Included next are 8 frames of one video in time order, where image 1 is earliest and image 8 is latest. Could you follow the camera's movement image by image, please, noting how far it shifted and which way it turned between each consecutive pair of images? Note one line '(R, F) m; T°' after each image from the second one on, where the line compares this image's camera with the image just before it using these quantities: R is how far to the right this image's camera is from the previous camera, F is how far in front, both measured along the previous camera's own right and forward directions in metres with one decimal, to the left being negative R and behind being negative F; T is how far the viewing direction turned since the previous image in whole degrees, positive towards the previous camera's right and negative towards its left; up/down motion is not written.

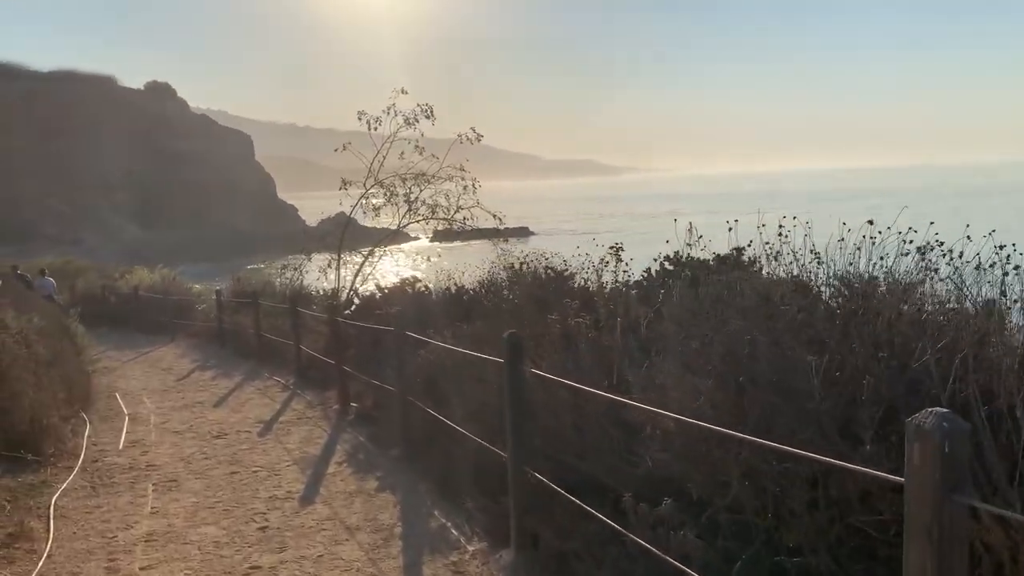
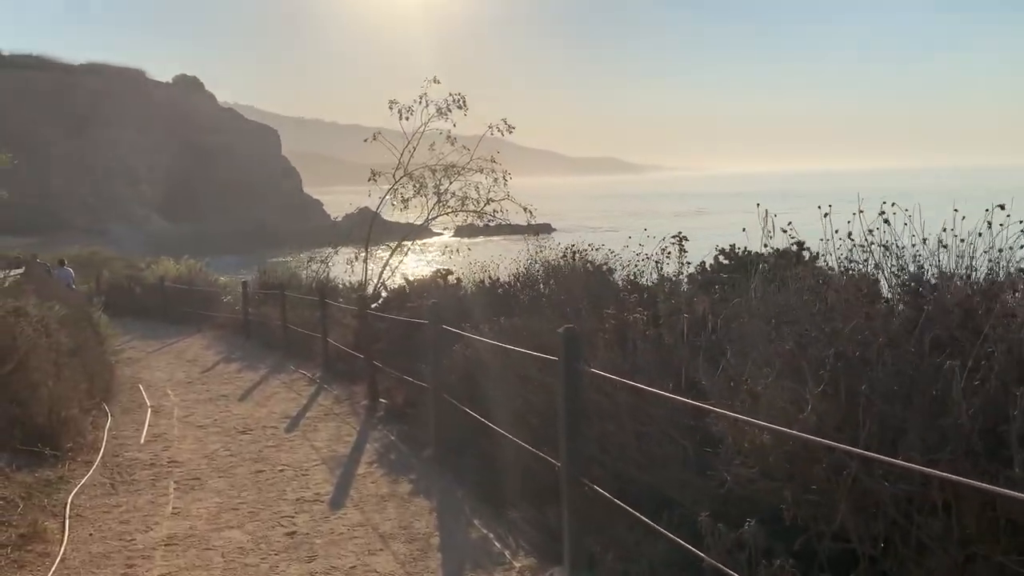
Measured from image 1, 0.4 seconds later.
(-0.2, +0.5) m; -1°
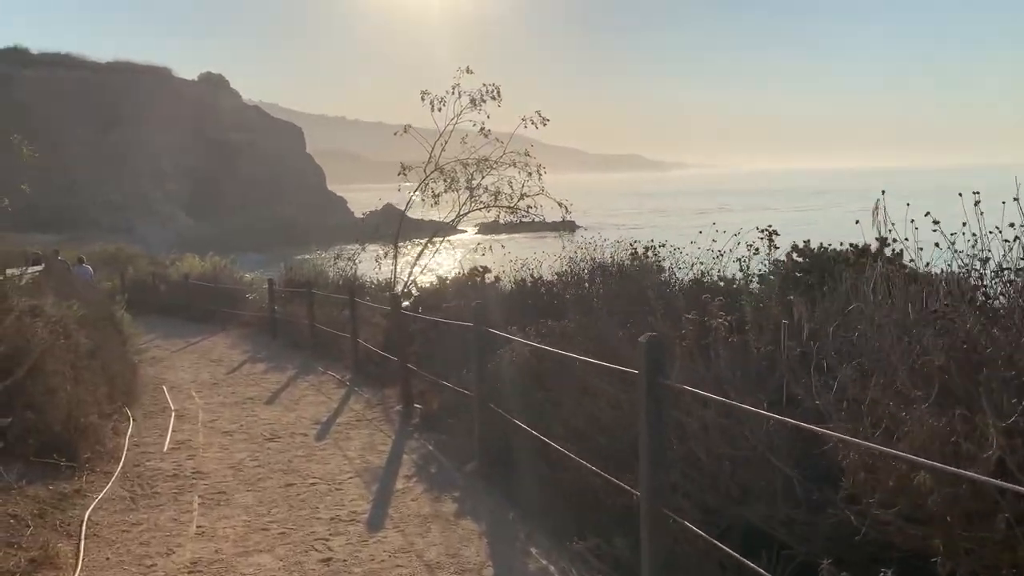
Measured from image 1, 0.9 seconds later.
(-0.2, +0.6) m; -1°
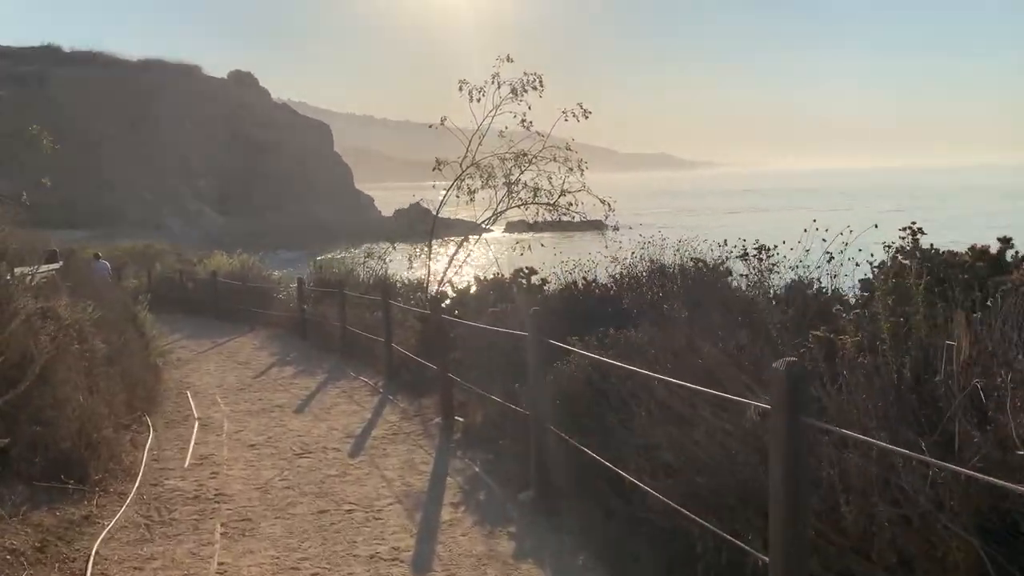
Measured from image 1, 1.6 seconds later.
(-0.3, +0.8) m; -2°
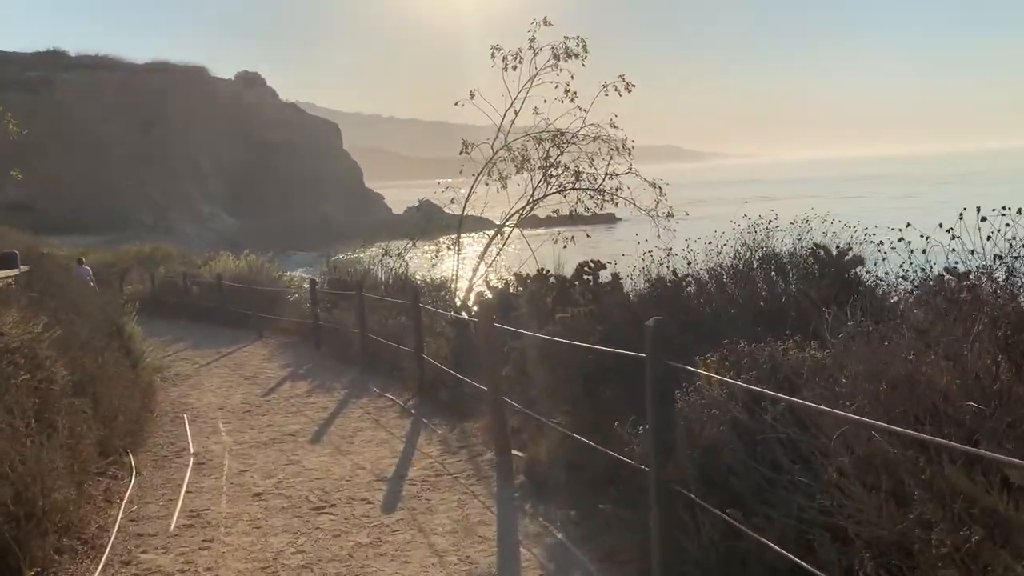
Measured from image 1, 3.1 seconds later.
(-0.5, +1.9) m; -1°
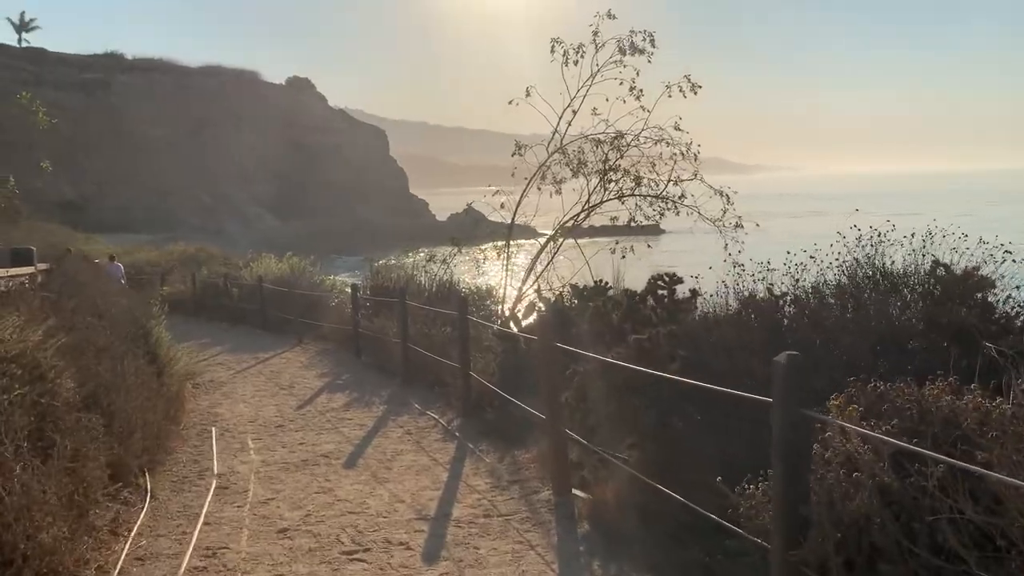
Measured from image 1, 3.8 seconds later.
(-0.2, +0.9) m; -3°
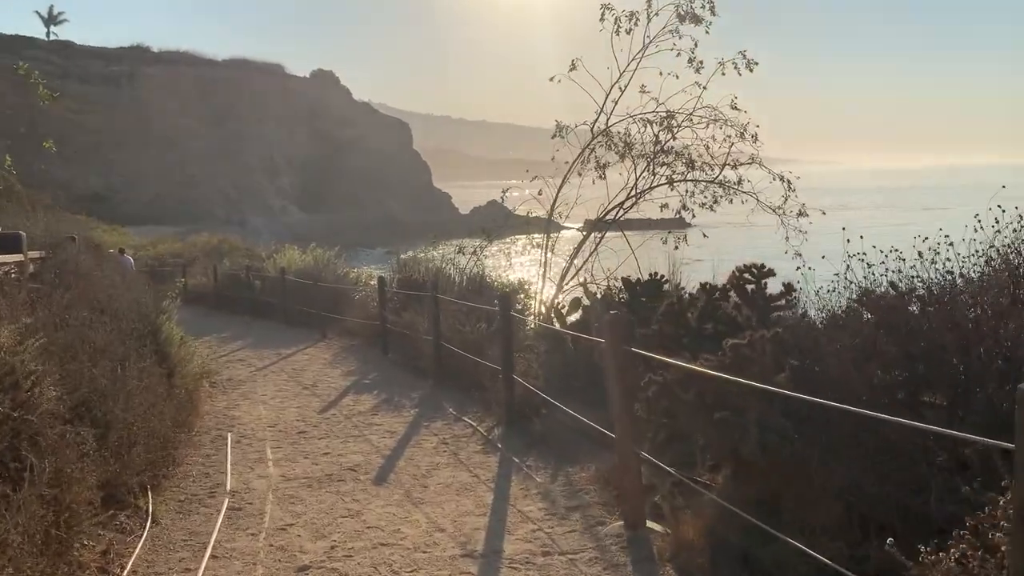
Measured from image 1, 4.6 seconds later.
(-0.3, +1.0) m; -2°
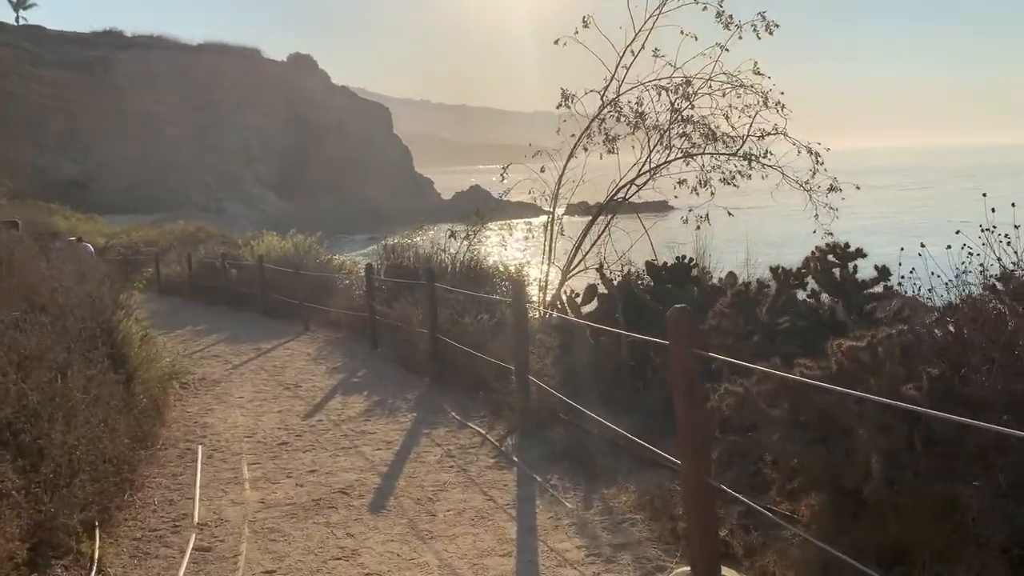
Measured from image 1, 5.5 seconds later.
(-0.3, +1.1) m; +1°
